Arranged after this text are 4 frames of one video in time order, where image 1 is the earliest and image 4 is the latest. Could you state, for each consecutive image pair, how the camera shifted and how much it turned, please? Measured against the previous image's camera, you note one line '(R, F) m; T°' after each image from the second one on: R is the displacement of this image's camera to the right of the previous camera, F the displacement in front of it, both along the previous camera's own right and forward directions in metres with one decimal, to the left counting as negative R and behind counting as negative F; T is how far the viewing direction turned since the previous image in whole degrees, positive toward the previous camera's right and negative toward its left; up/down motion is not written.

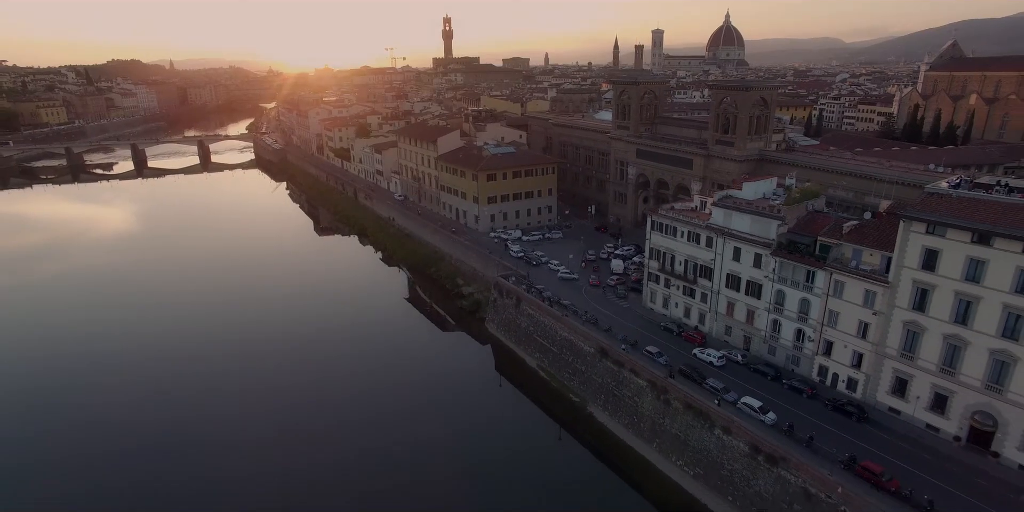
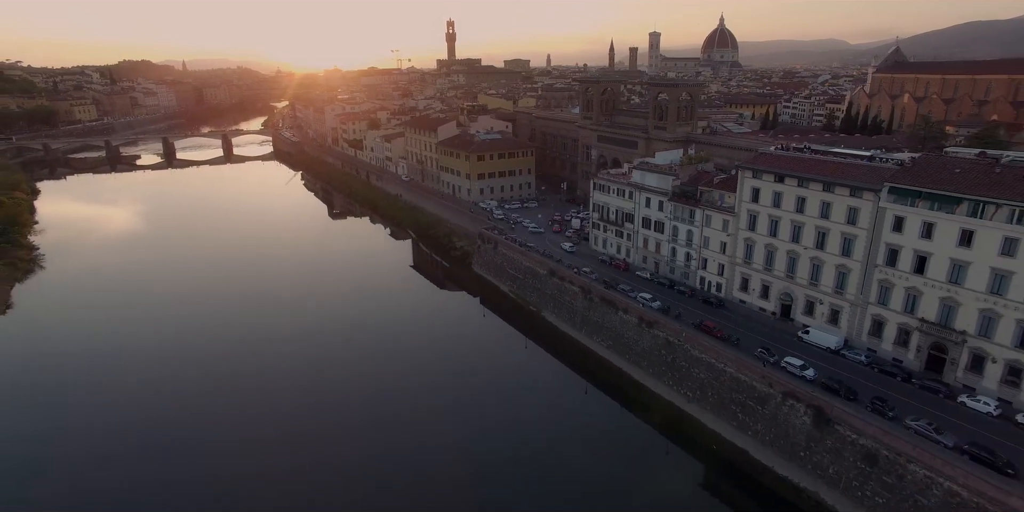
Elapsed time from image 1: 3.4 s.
(+1.8, -10.7) m; 0°
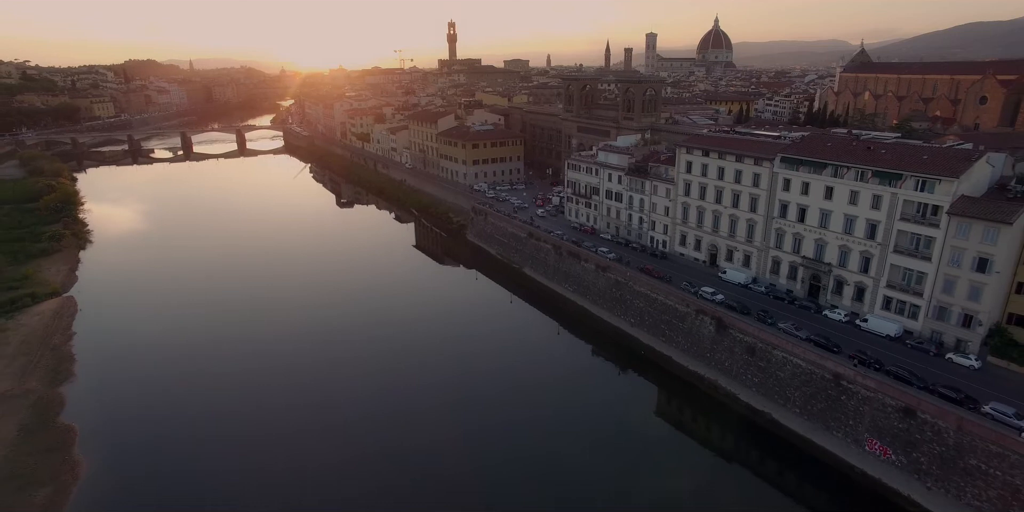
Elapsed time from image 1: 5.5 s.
(+1.2, -7.9) m; 0°
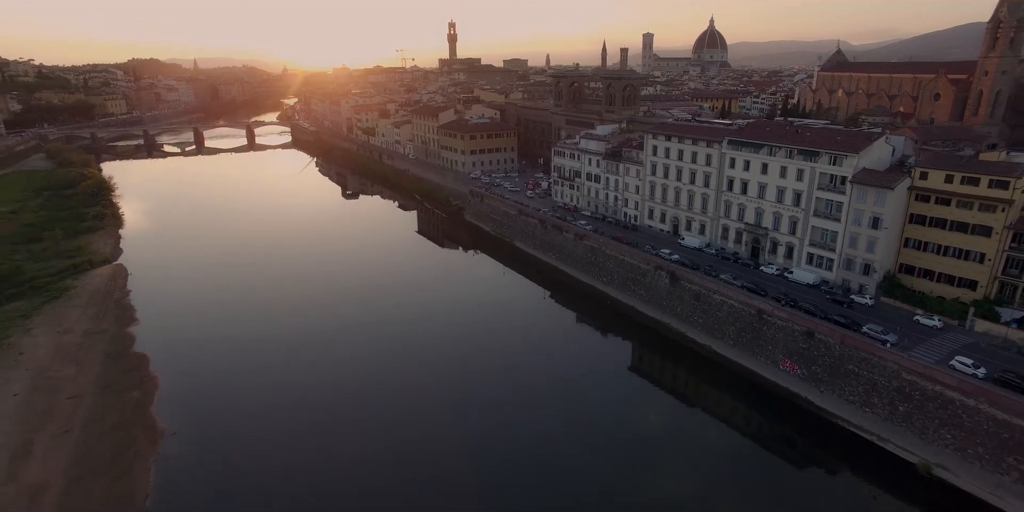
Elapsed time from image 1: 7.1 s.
(+0.7, -6.2) m; 0°
